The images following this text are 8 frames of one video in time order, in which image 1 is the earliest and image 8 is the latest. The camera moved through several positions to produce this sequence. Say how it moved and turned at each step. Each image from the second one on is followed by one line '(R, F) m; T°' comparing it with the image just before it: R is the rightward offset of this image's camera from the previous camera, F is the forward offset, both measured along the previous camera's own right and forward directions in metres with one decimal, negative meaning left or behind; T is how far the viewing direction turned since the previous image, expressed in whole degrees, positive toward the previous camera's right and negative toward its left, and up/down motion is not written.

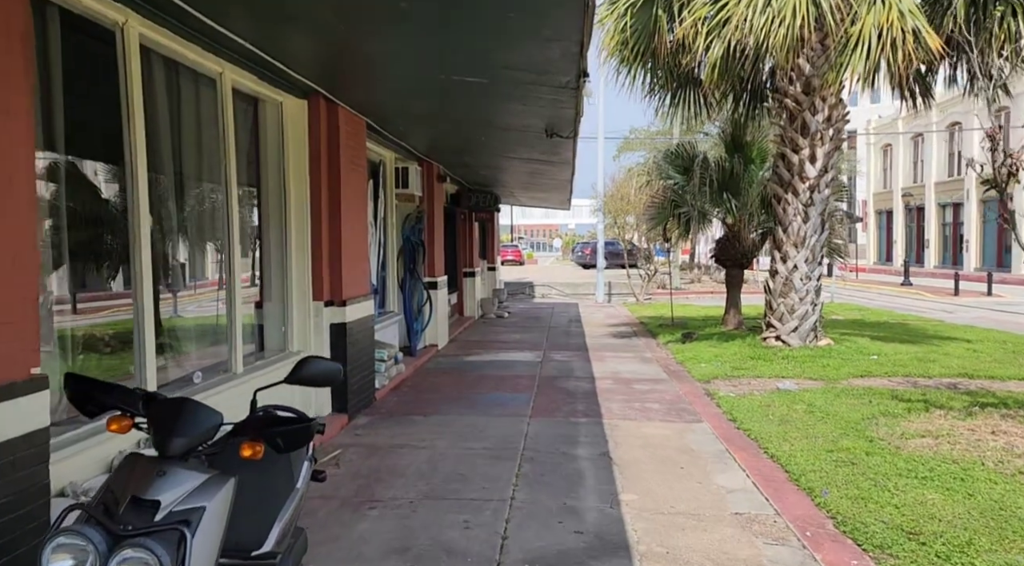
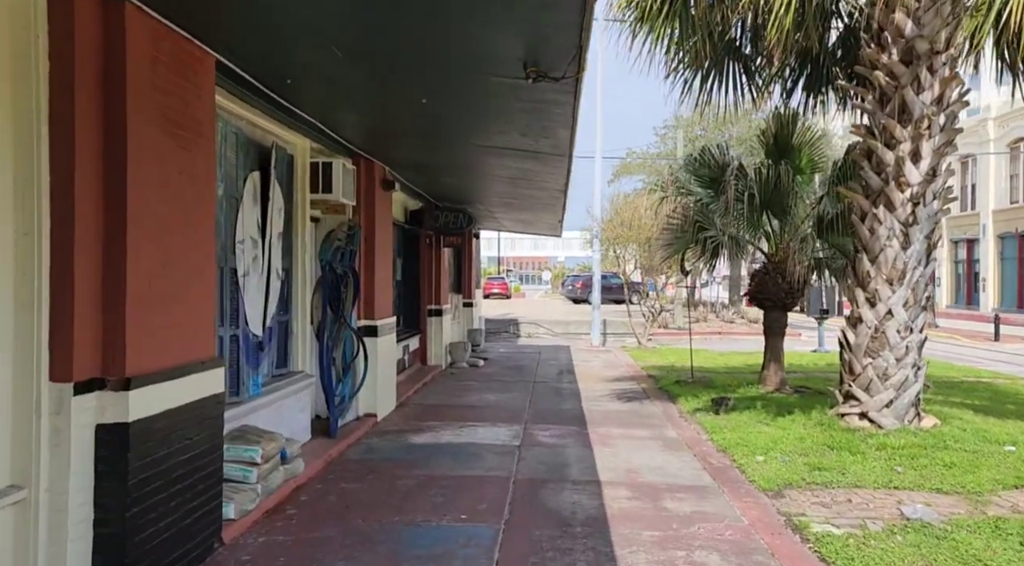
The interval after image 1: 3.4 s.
(+0.2, +3.1) m; +1°
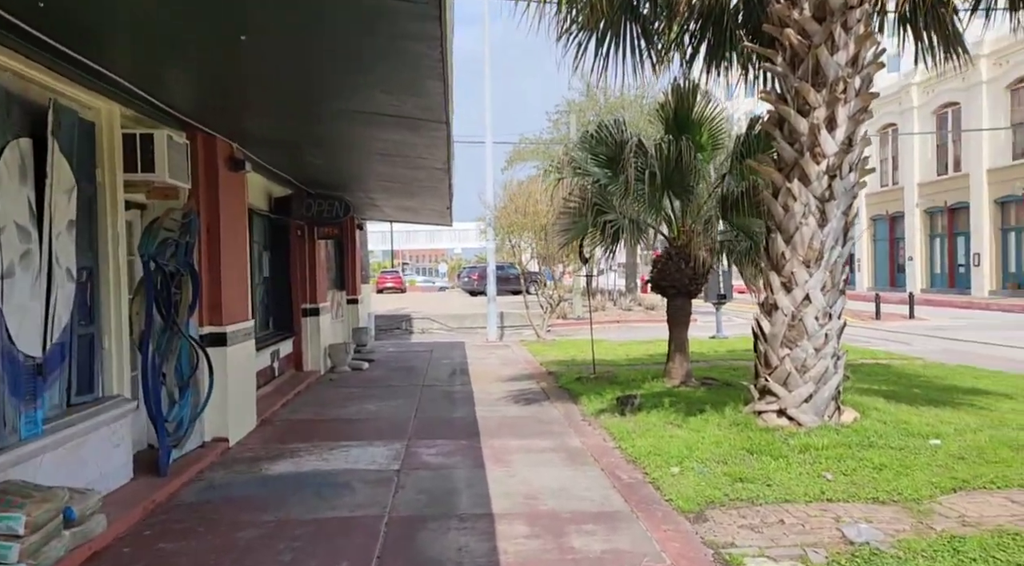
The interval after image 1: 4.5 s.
(+0.2, +1.0) m; +8°
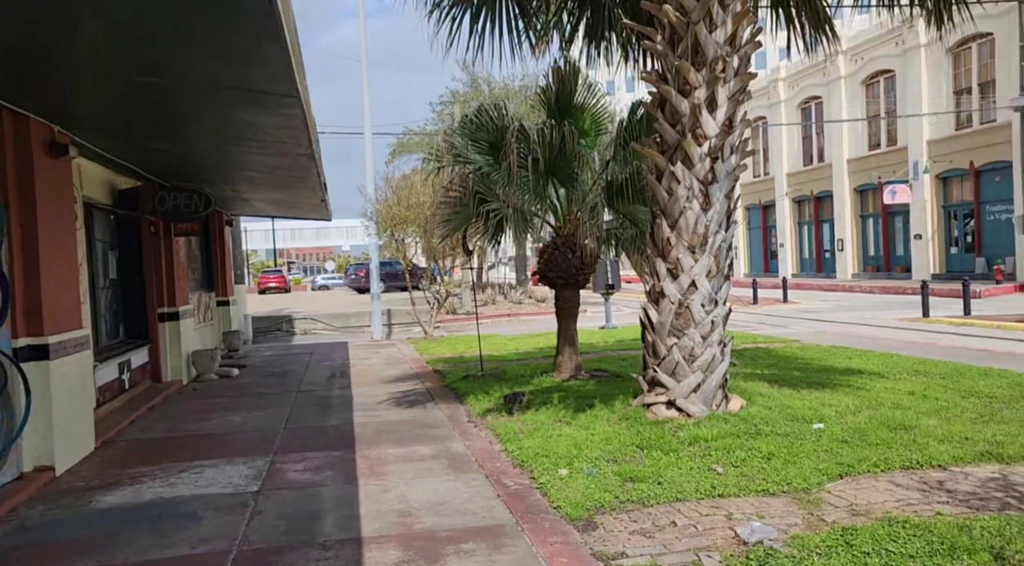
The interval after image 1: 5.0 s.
(+0.2, +0.5) m; +8°
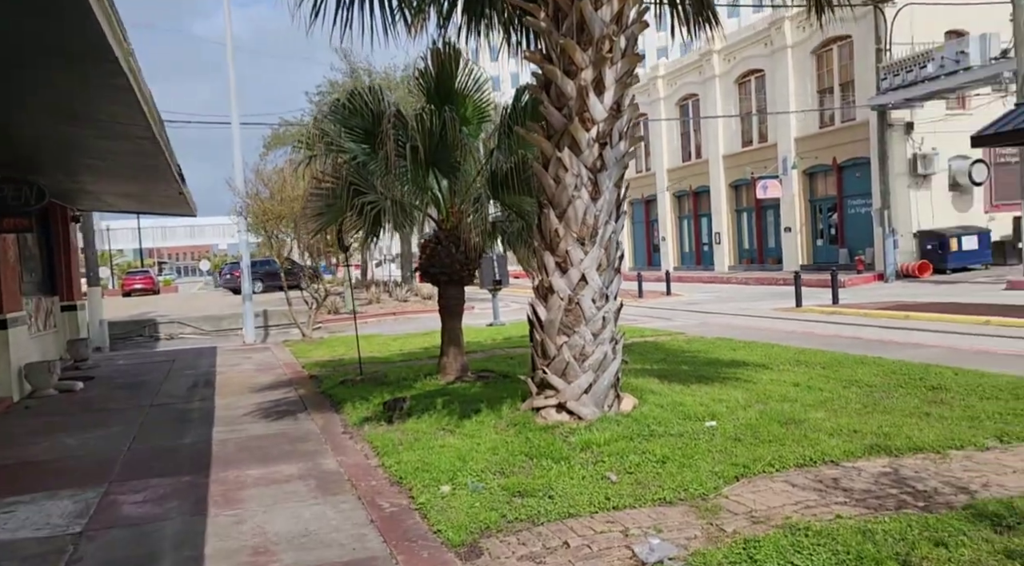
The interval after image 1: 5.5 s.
(+0.1, +0.5) m; +8°
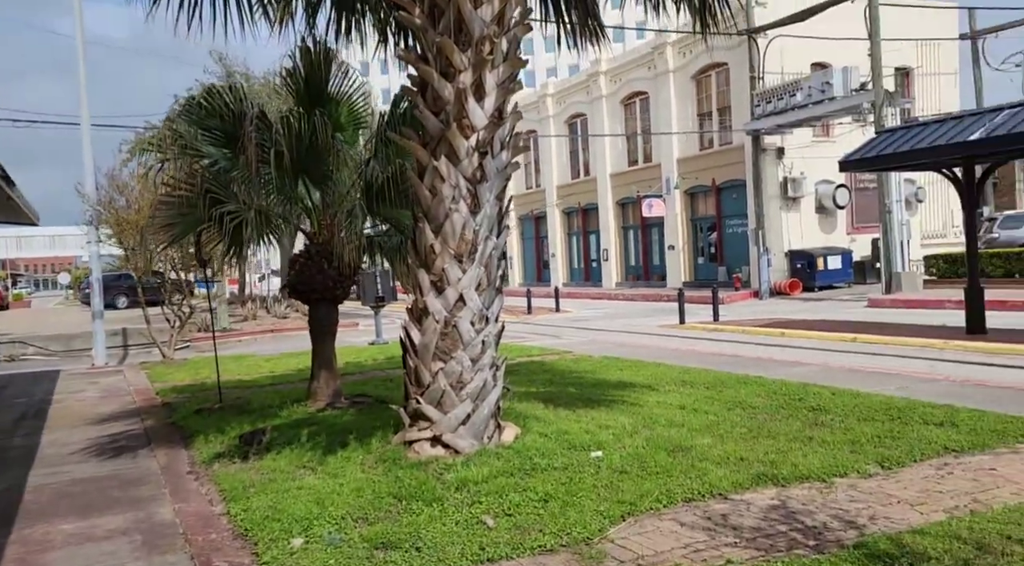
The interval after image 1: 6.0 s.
(+0.1, +0.5) m; +8°
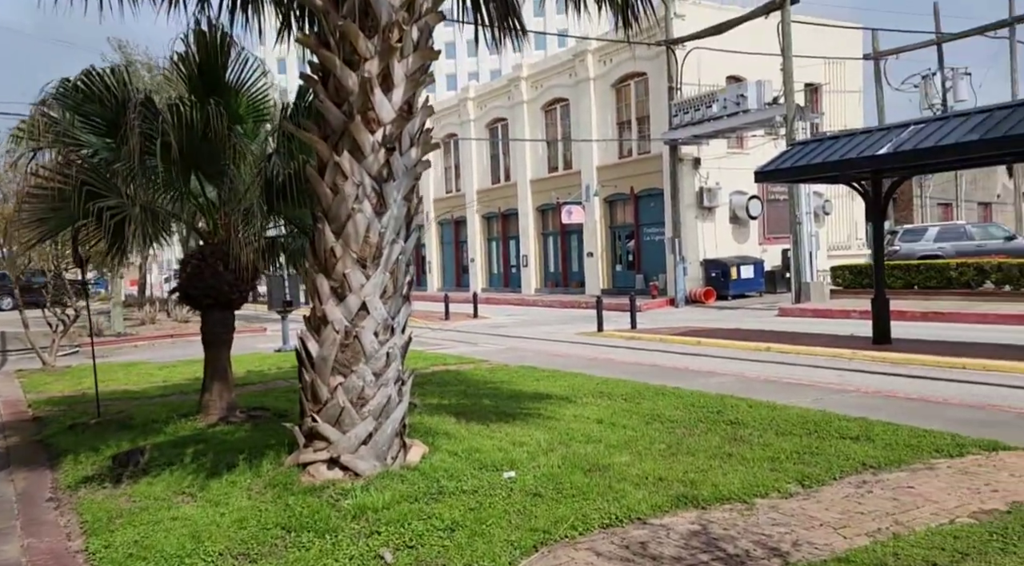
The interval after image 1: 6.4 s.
(+0.1, +0.4) m; +6°
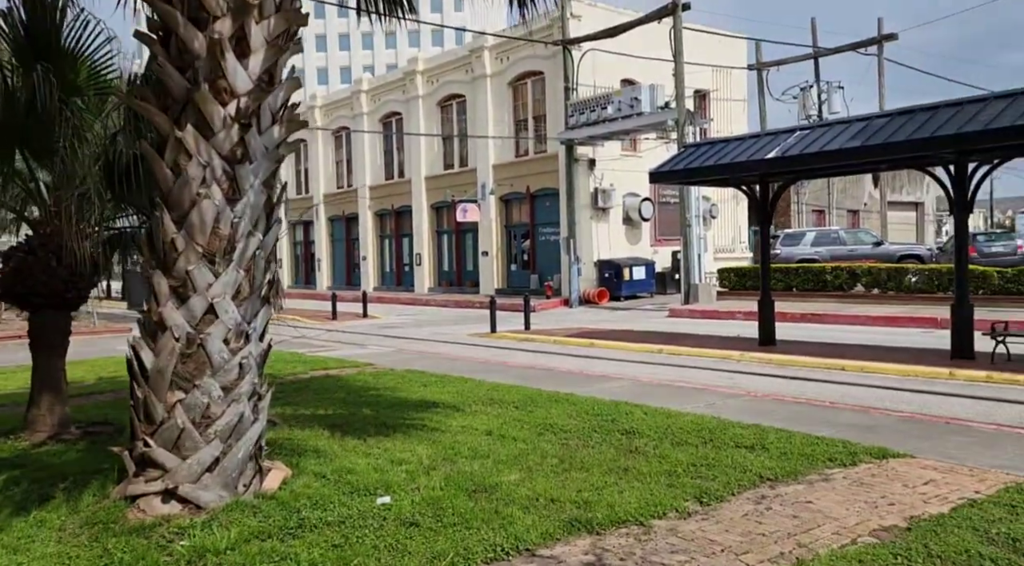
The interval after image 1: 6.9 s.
(+0.1, +0.5) m; +8°
